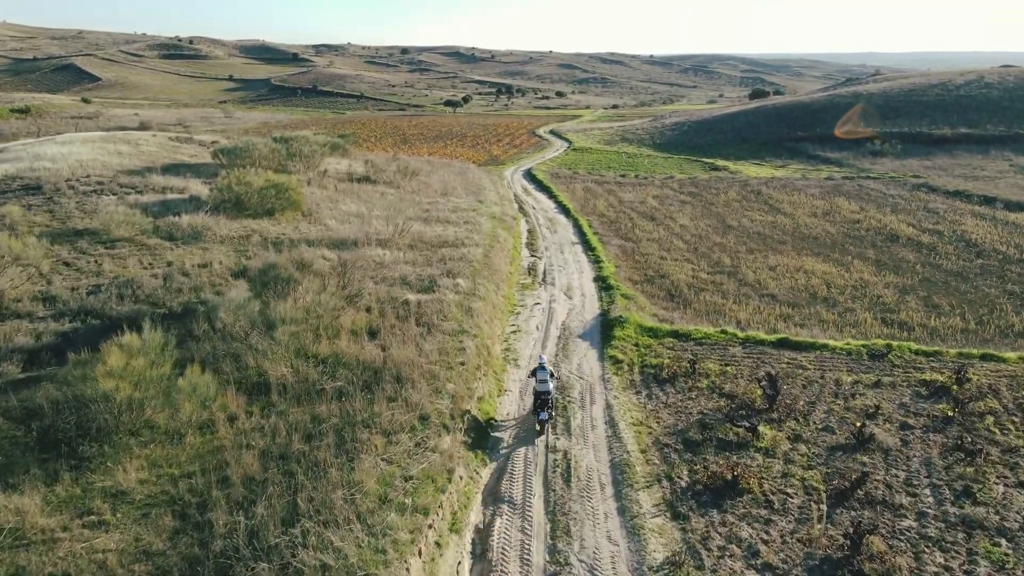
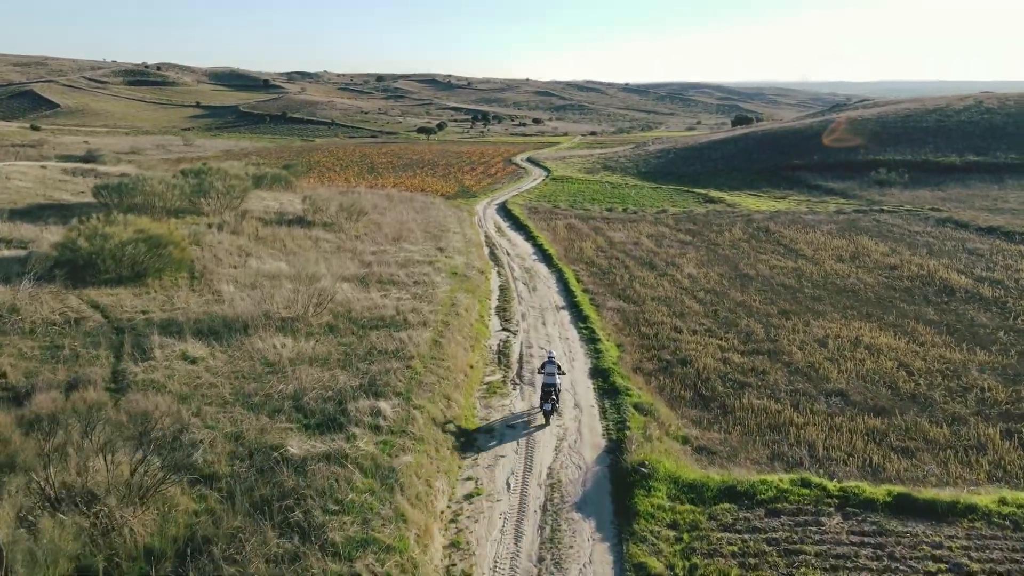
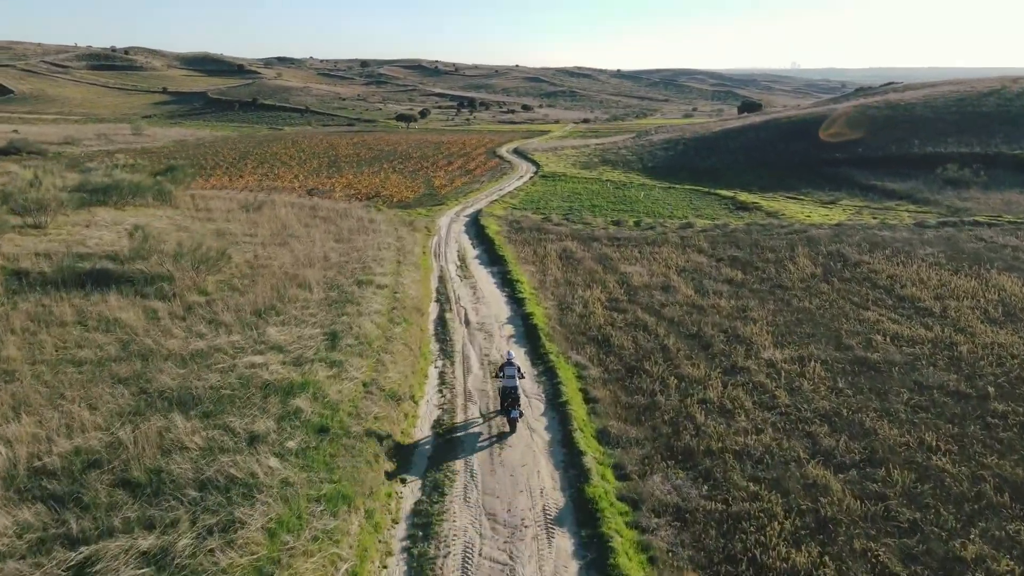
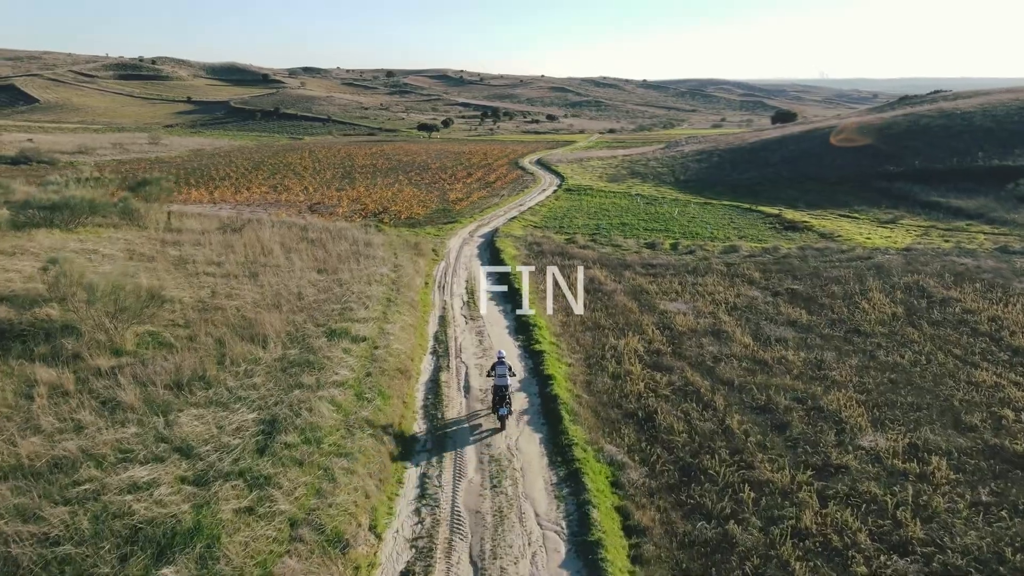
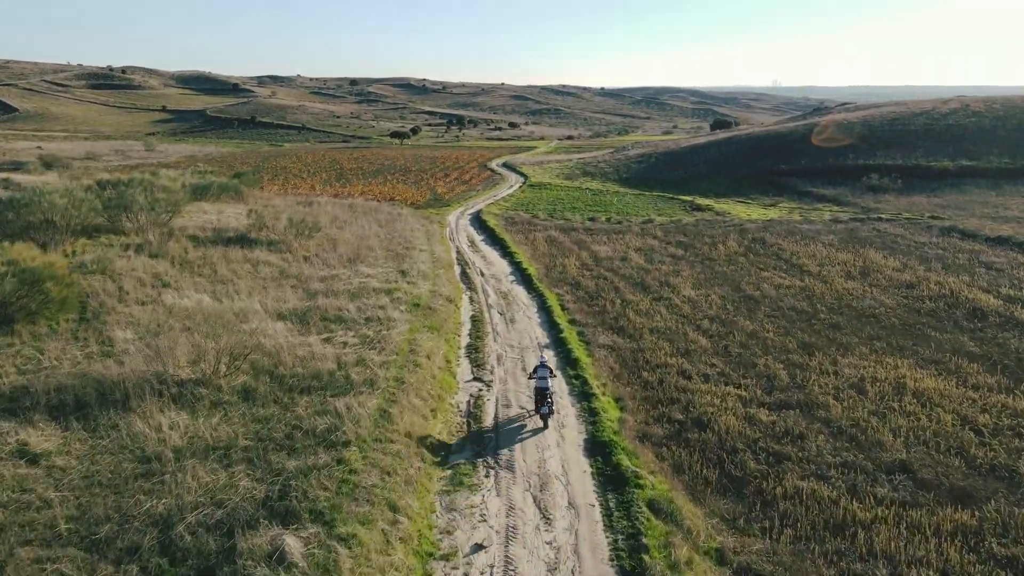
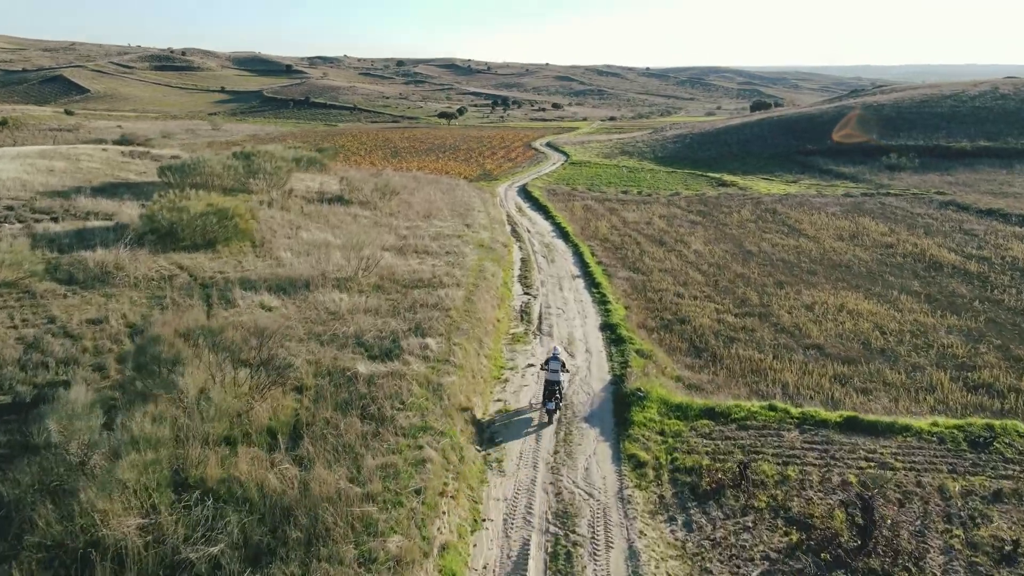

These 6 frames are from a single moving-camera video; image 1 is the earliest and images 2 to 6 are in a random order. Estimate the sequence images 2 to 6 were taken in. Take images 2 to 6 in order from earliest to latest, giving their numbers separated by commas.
6, 2, 5, 3, 4
